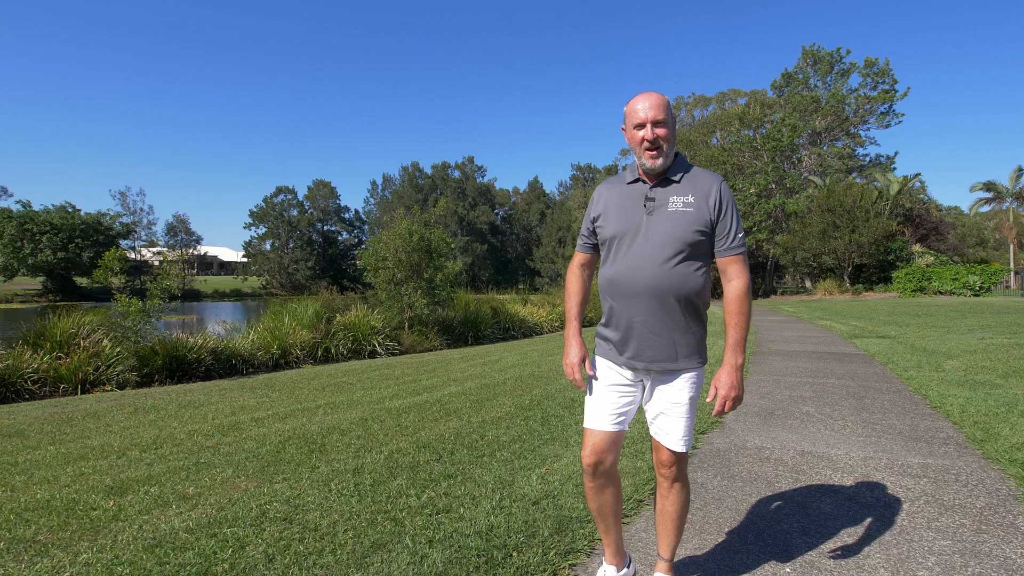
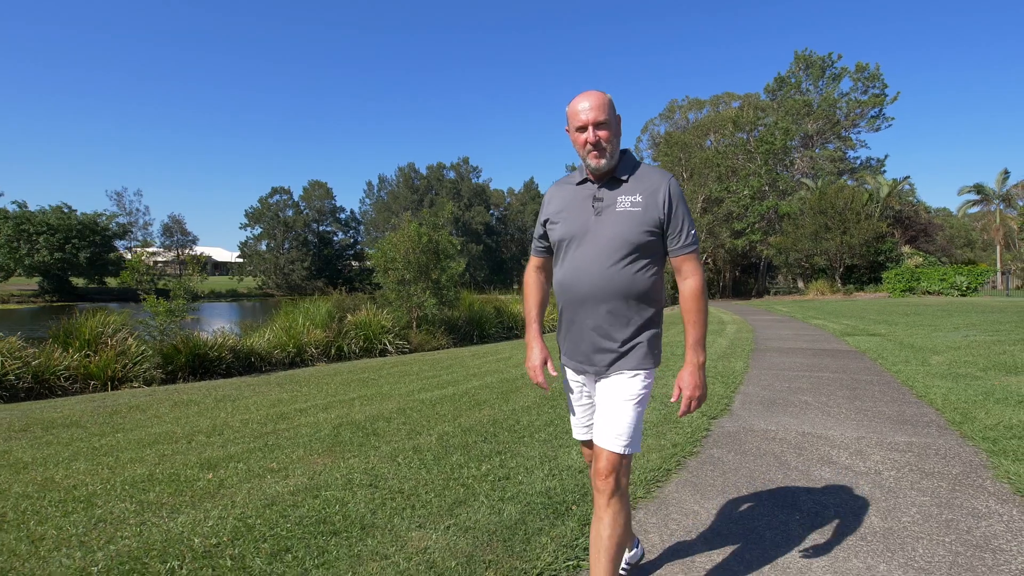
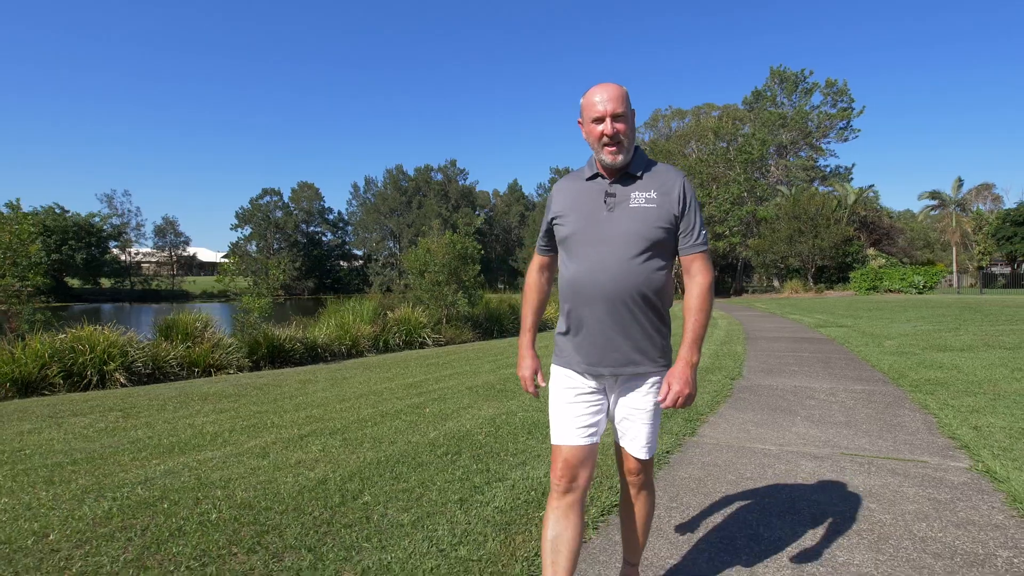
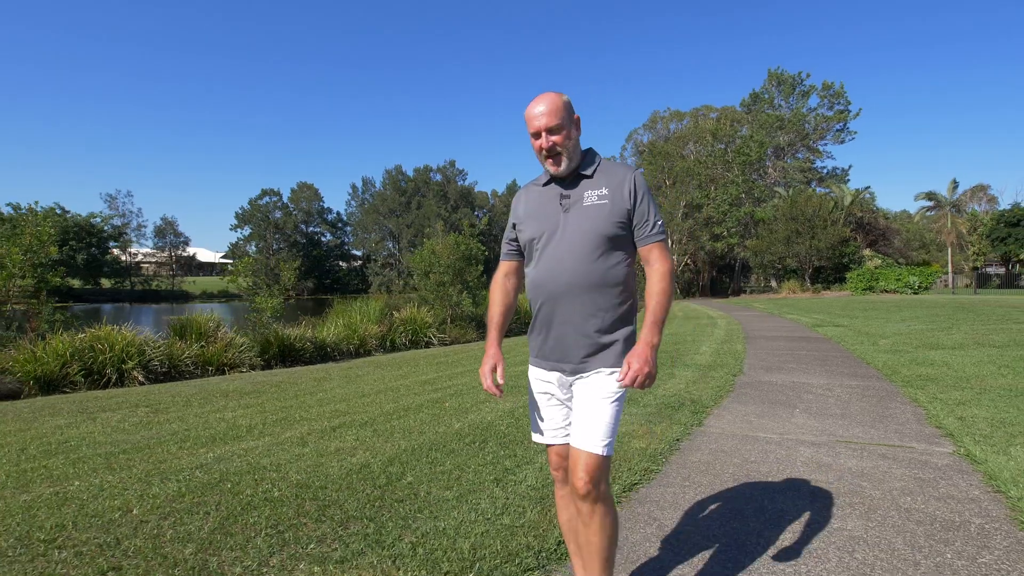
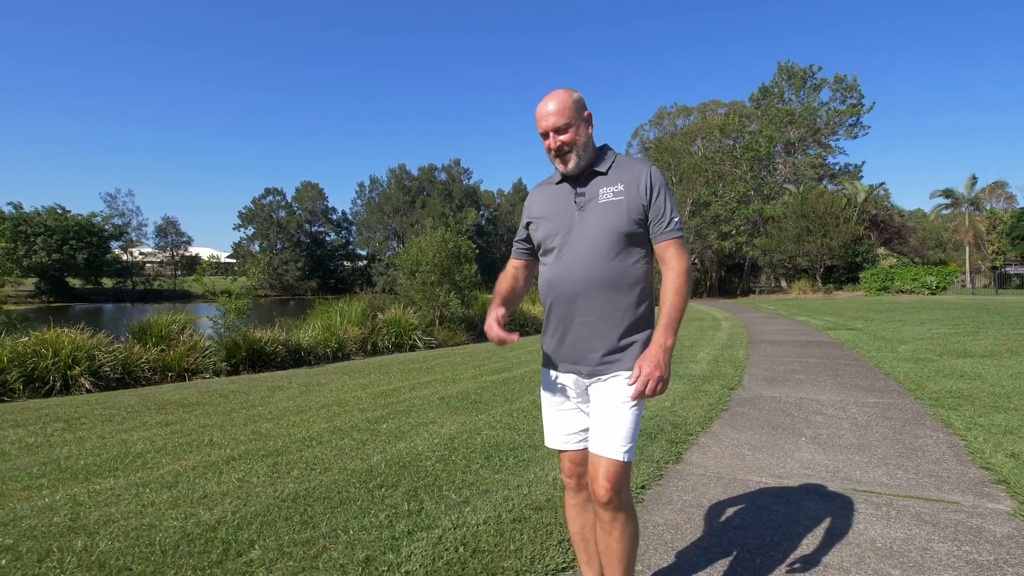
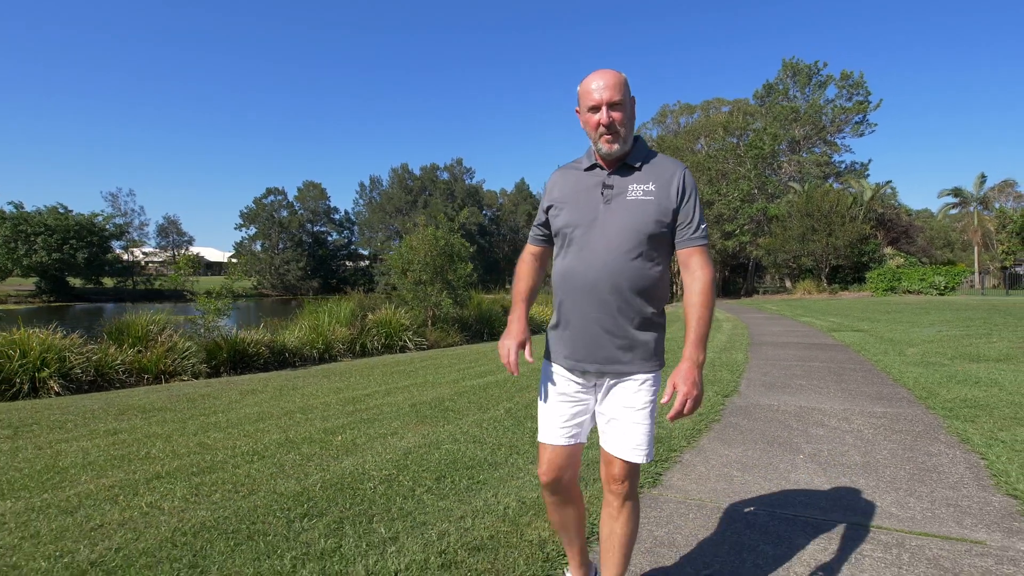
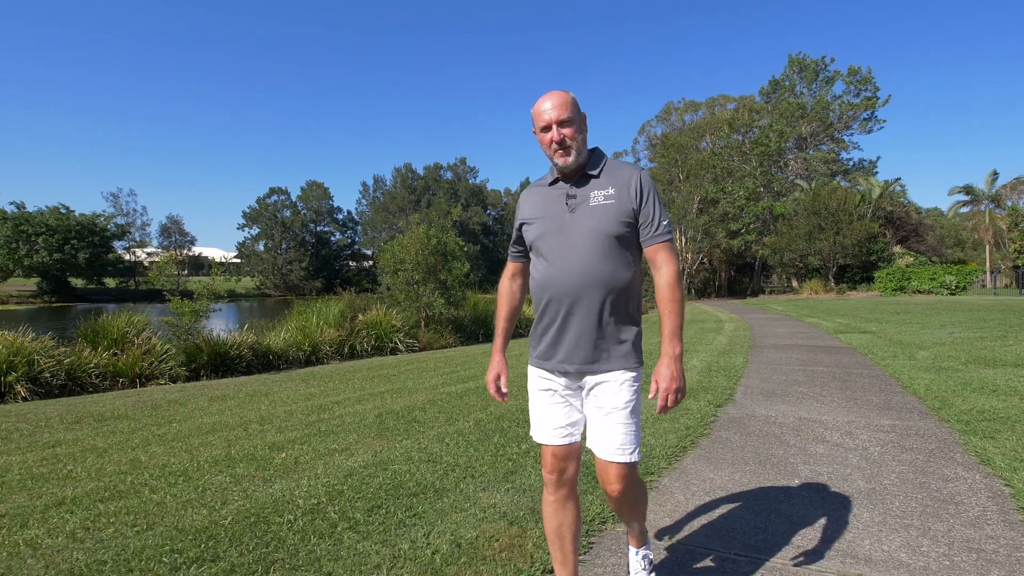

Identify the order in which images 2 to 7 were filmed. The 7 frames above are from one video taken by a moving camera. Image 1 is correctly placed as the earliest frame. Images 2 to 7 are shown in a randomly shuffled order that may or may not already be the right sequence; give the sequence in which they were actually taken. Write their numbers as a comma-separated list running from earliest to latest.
2, 7, 6, 5, 3, 4
